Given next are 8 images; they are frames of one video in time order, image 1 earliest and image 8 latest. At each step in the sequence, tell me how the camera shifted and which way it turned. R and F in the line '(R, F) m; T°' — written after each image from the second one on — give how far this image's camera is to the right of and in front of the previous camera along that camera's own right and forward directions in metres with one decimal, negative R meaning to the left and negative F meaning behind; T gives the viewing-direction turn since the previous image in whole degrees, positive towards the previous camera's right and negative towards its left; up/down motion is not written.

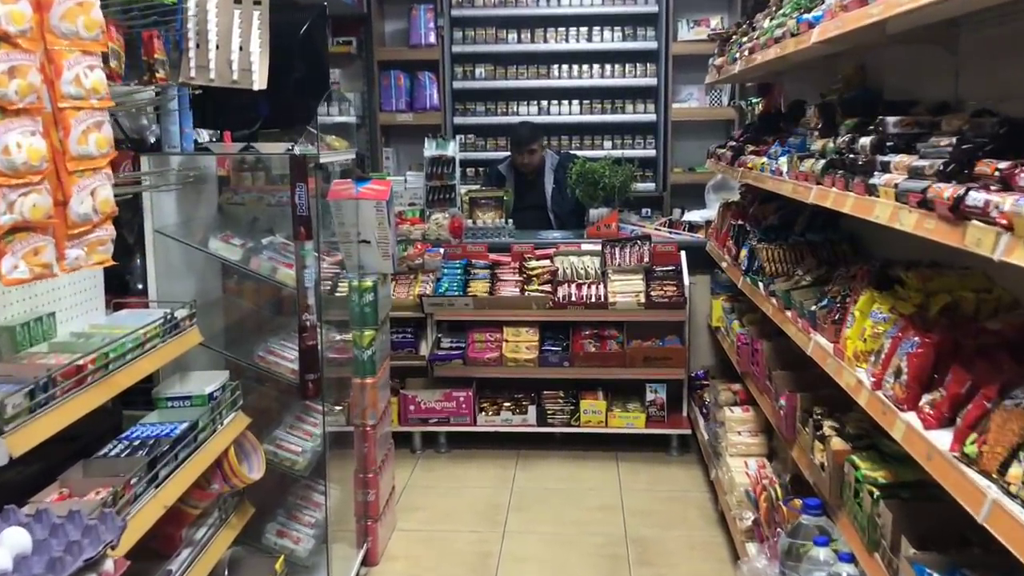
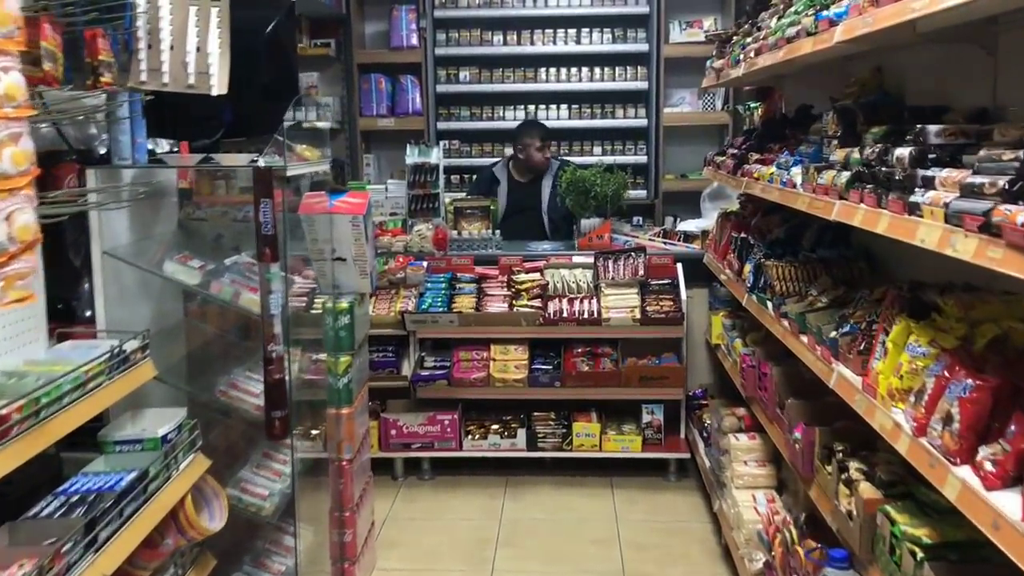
(0.0, +0.2) m; +1°
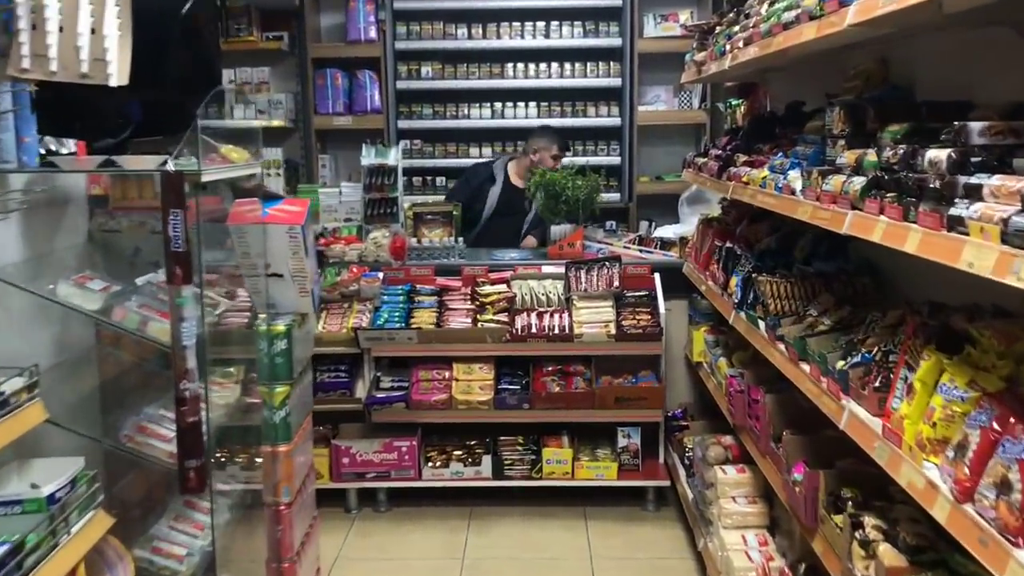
(0.0, +0.3) m; +2°
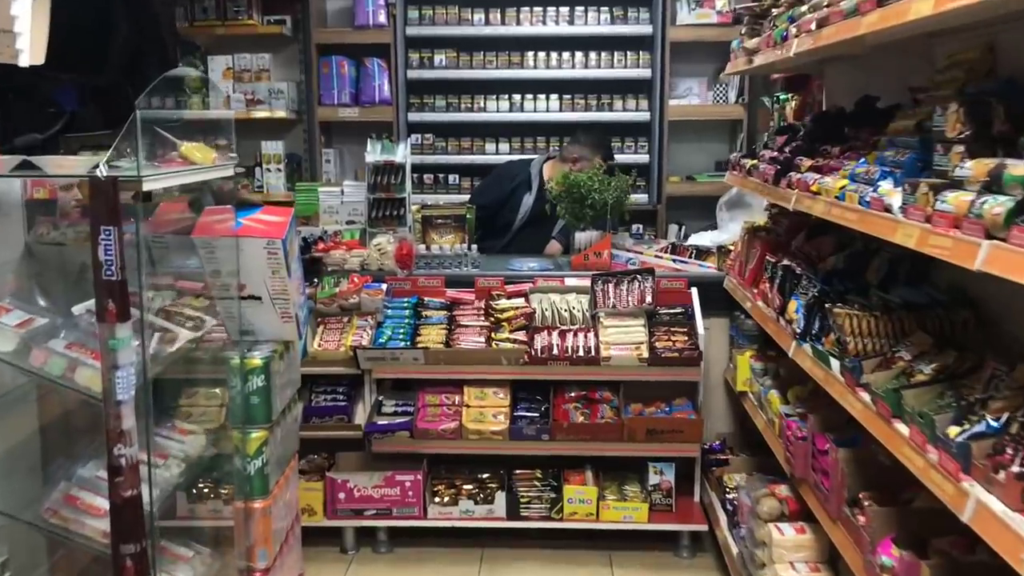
(0.0, +0.4) m; -1°
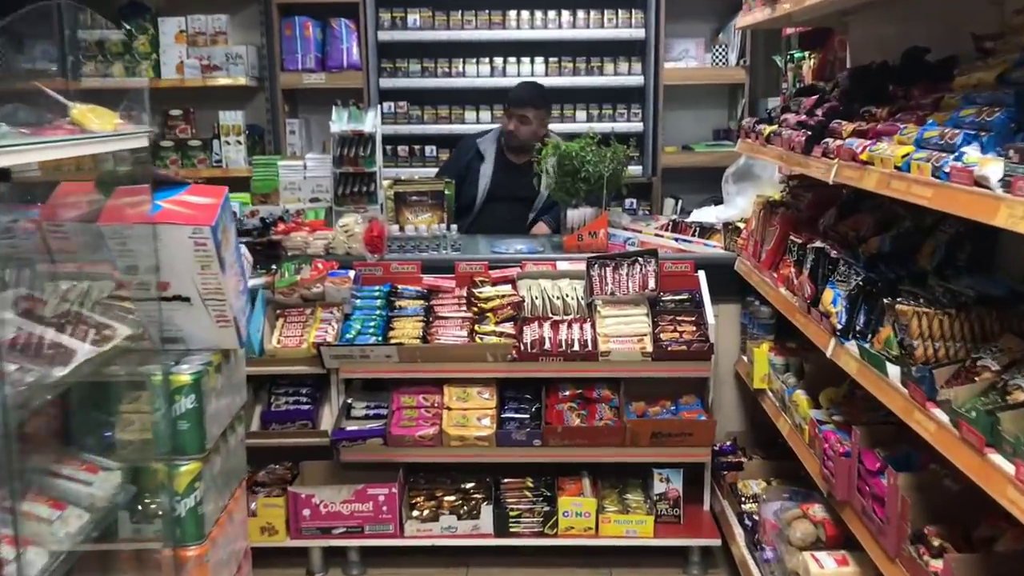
(0.0, +0.4) m; +1°
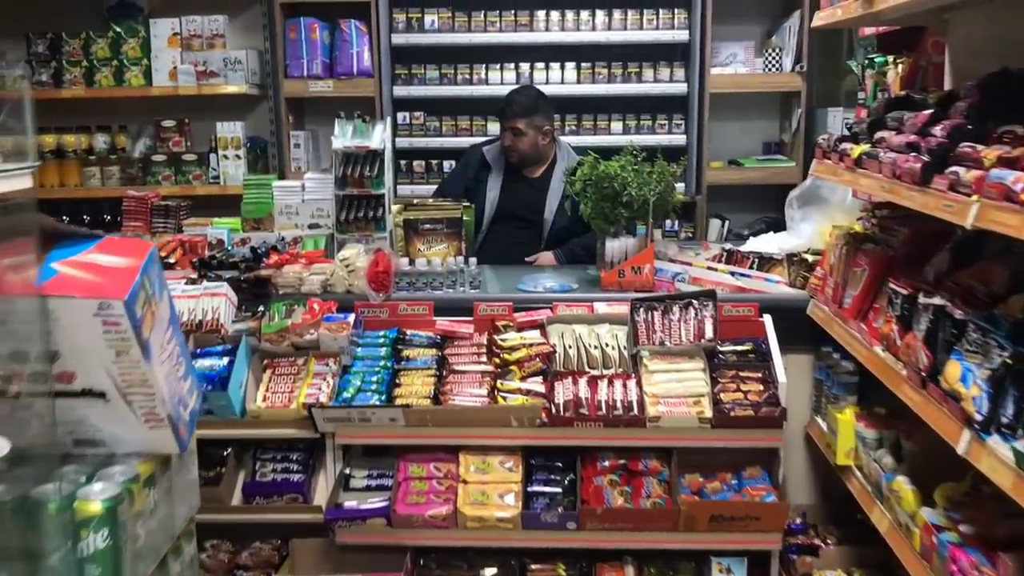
(0.0, +0.5) m; -1°
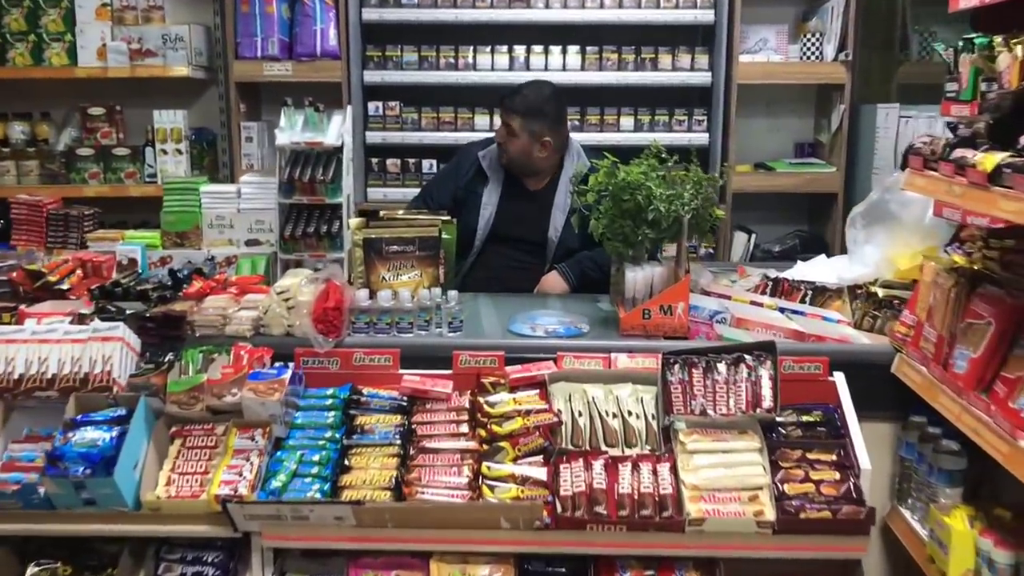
(0.0, +0.6) m; +1°
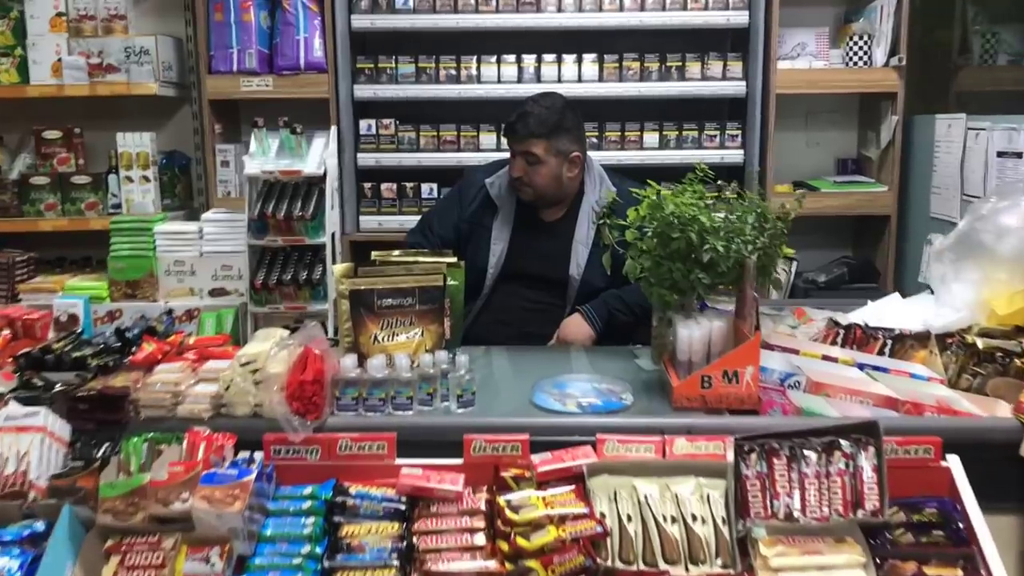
(0.0, +0.4) m; 0°
